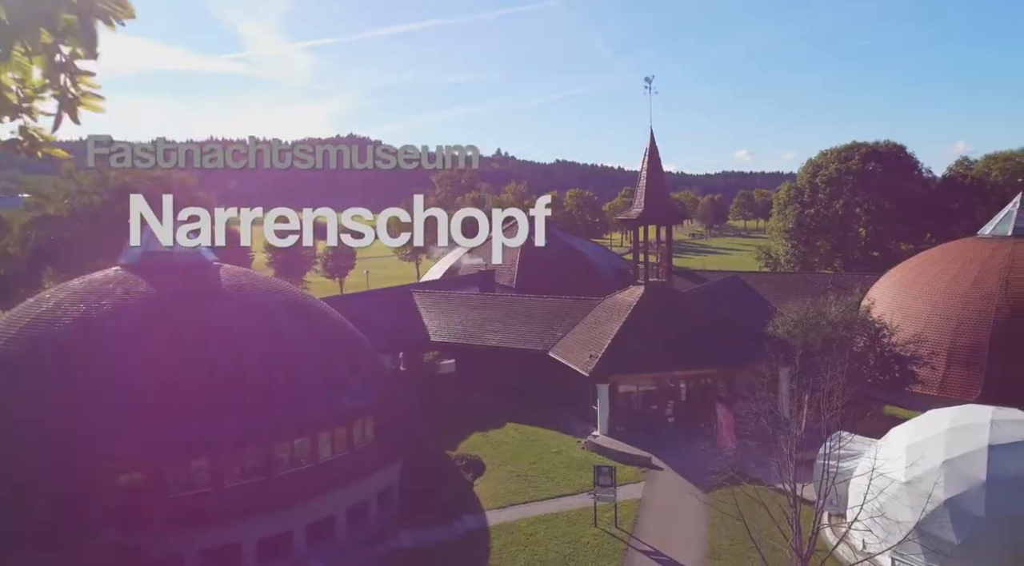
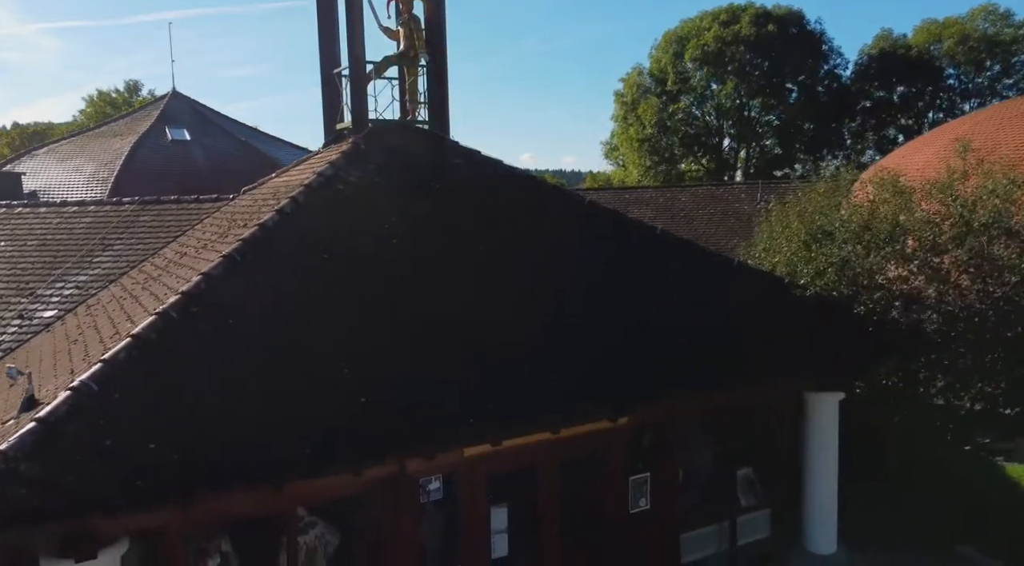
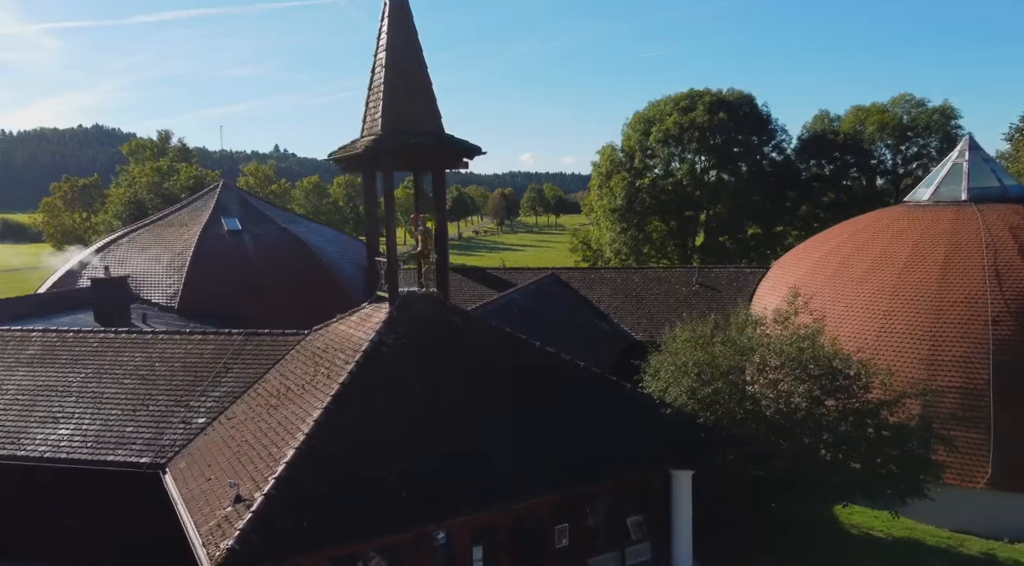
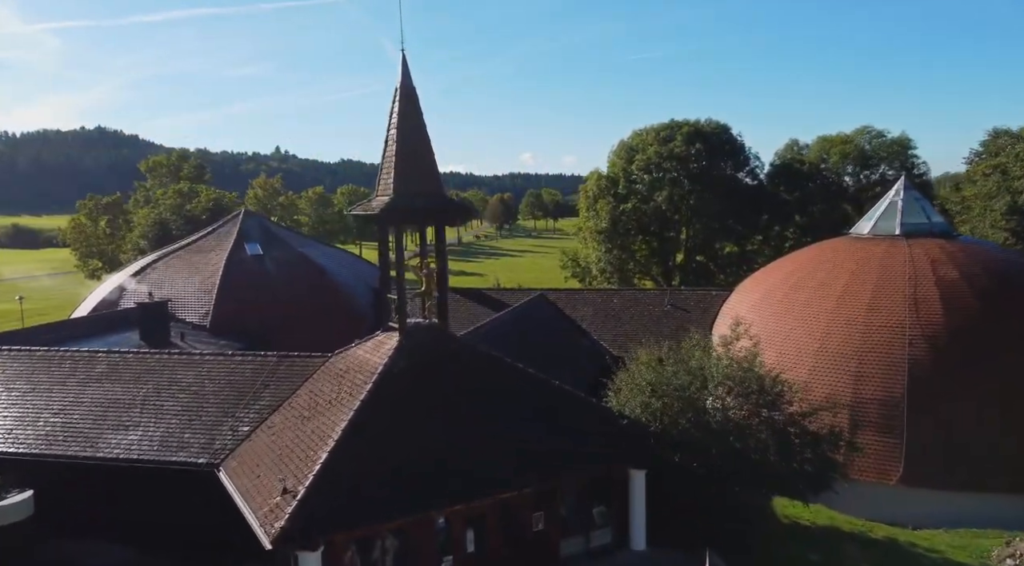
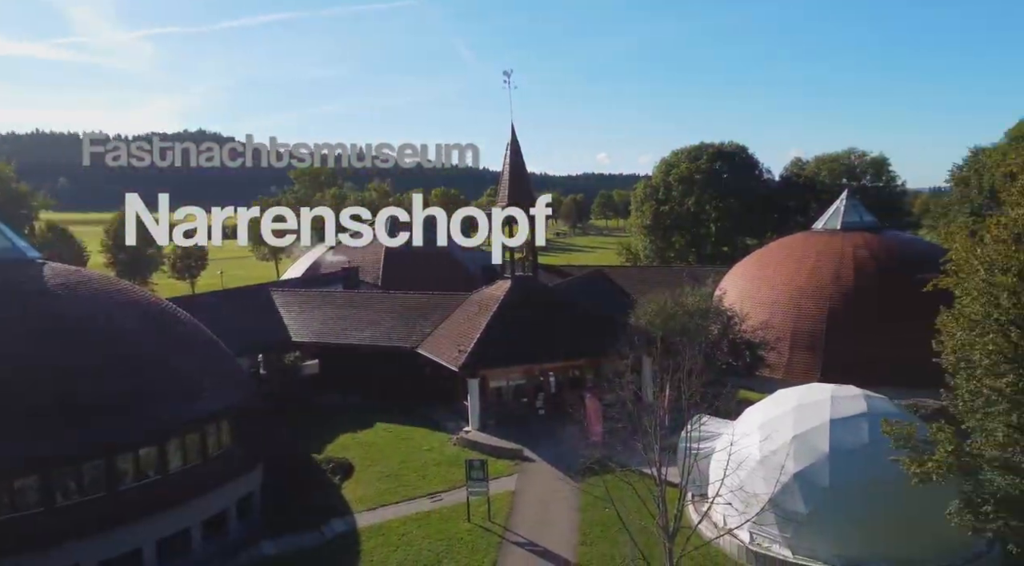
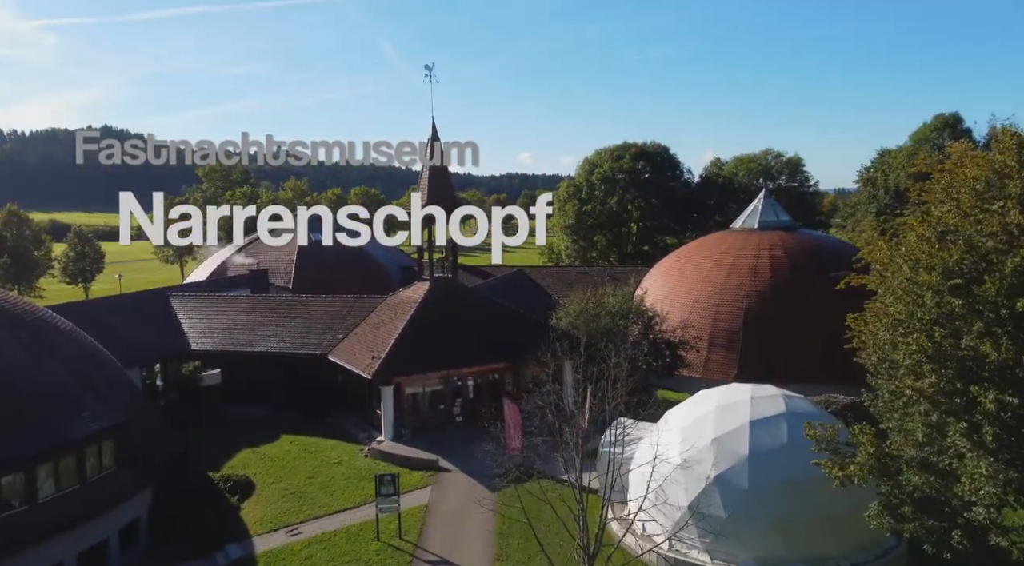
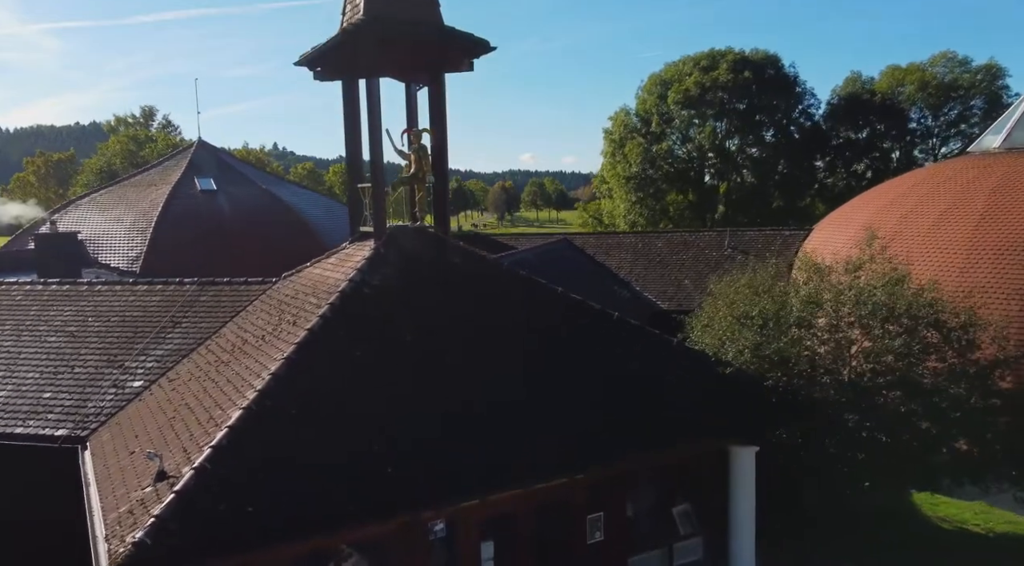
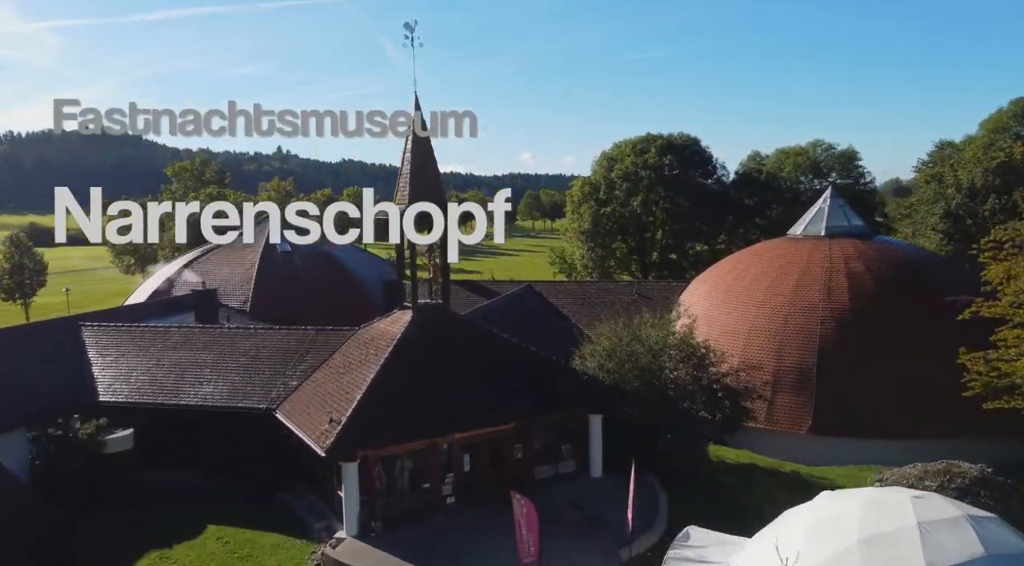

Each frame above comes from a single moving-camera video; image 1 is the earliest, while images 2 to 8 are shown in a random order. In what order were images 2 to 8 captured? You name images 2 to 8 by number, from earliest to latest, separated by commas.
5, 6, 8, 4, 3, 7, 2
